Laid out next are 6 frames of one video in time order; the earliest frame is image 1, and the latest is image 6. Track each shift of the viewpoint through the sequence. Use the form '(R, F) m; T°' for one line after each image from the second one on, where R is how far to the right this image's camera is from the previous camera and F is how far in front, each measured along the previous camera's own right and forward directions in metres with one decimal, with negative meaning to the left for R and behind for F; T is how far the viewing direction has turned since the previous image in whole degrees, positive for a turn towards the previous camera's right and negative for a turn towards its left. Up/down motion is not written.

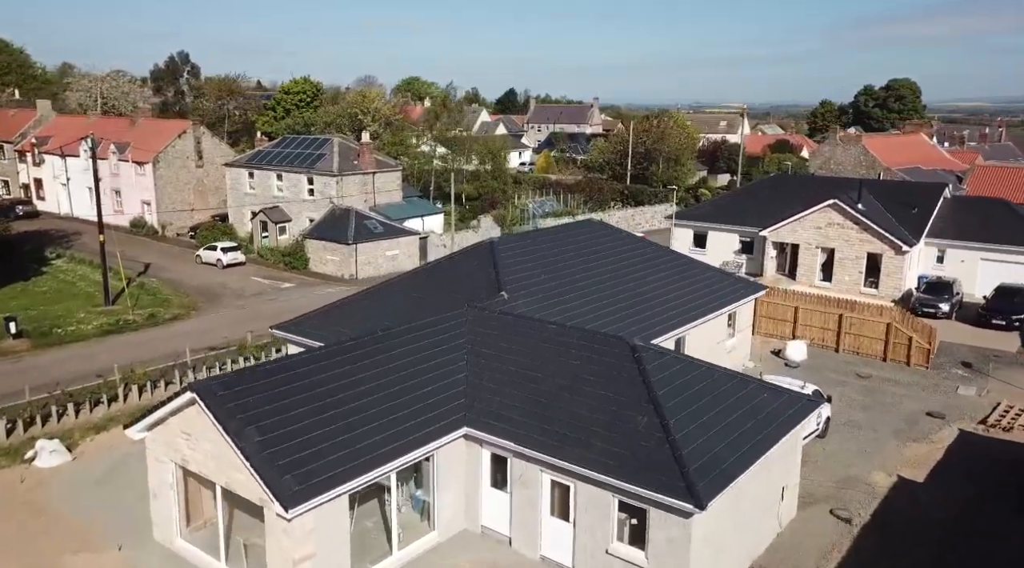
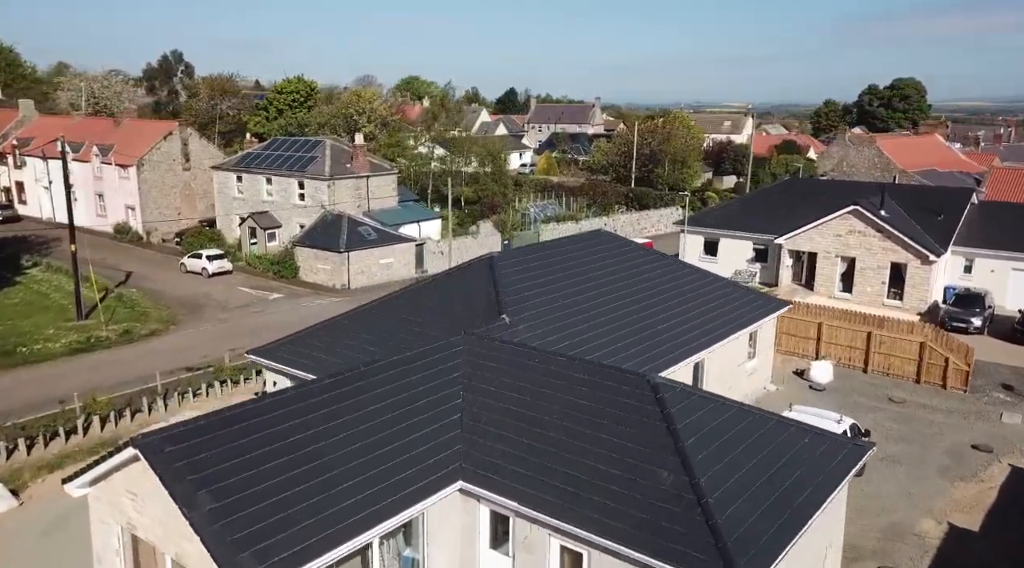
(0.0, +1.7) m; 0°
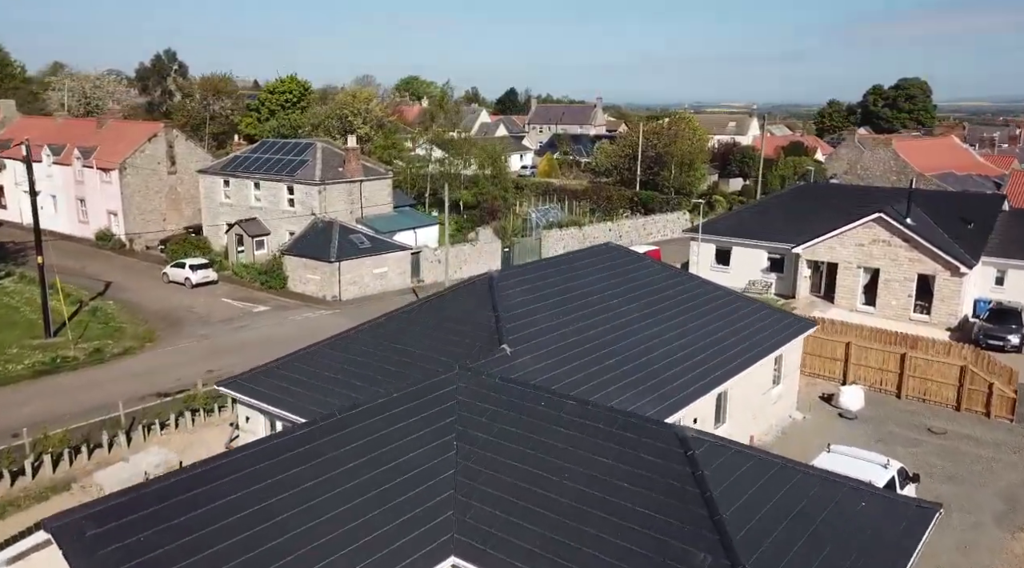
(0.0, +1.7) m; 0°
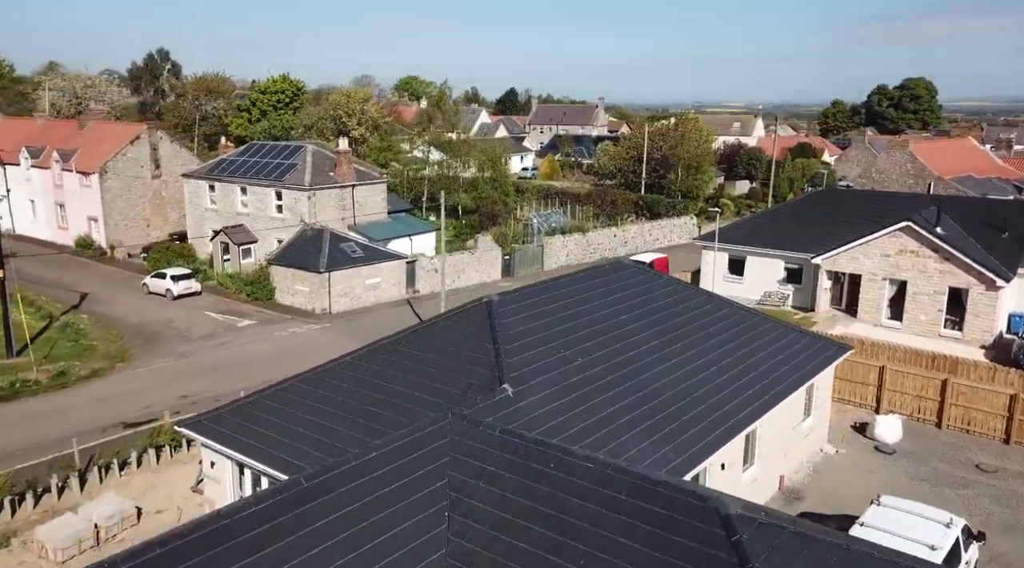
(0.0, +1.7) m; 0°
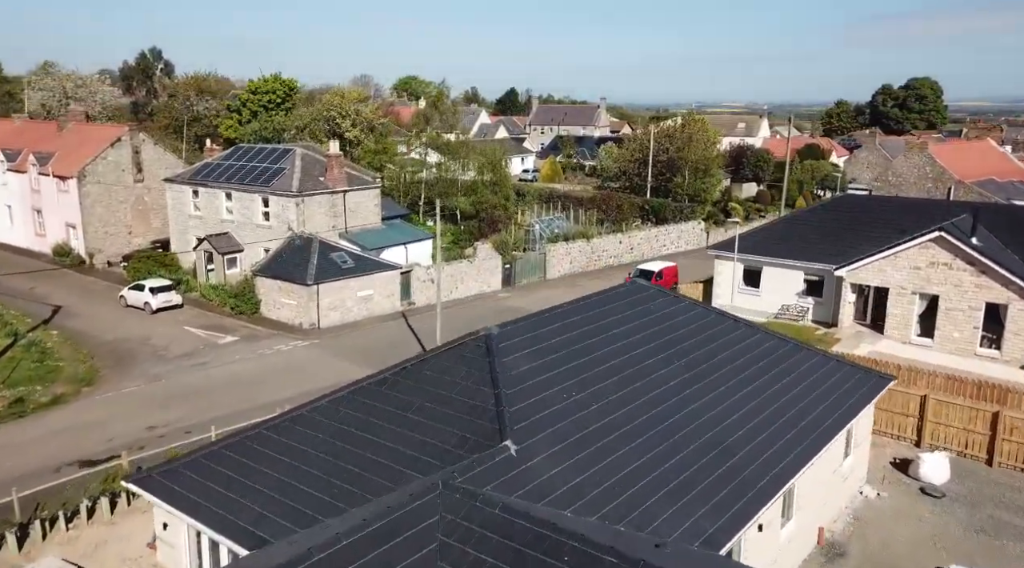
(0.0, +1.7) m; 0°
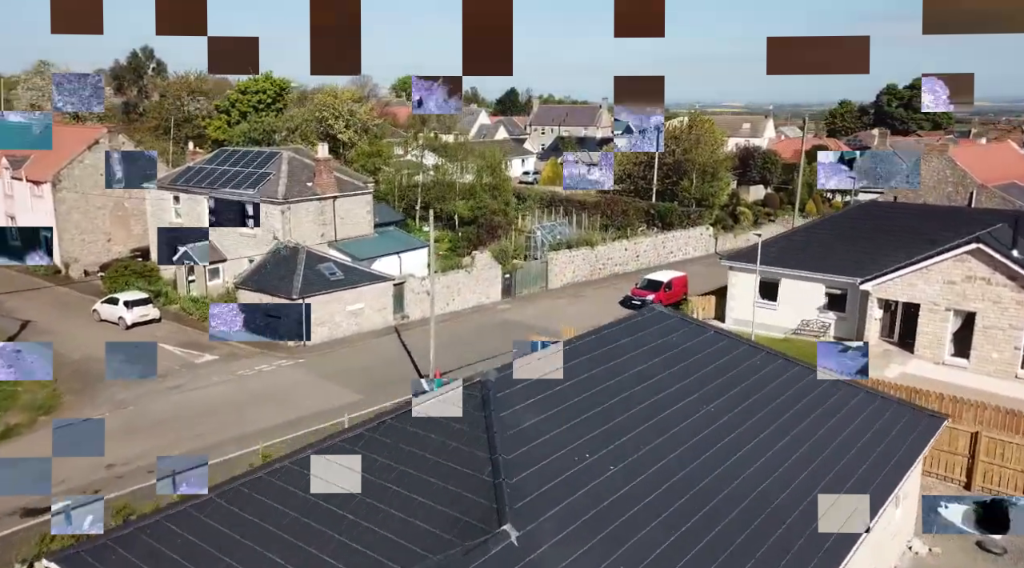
(0.0, +1.7) m; 0°
